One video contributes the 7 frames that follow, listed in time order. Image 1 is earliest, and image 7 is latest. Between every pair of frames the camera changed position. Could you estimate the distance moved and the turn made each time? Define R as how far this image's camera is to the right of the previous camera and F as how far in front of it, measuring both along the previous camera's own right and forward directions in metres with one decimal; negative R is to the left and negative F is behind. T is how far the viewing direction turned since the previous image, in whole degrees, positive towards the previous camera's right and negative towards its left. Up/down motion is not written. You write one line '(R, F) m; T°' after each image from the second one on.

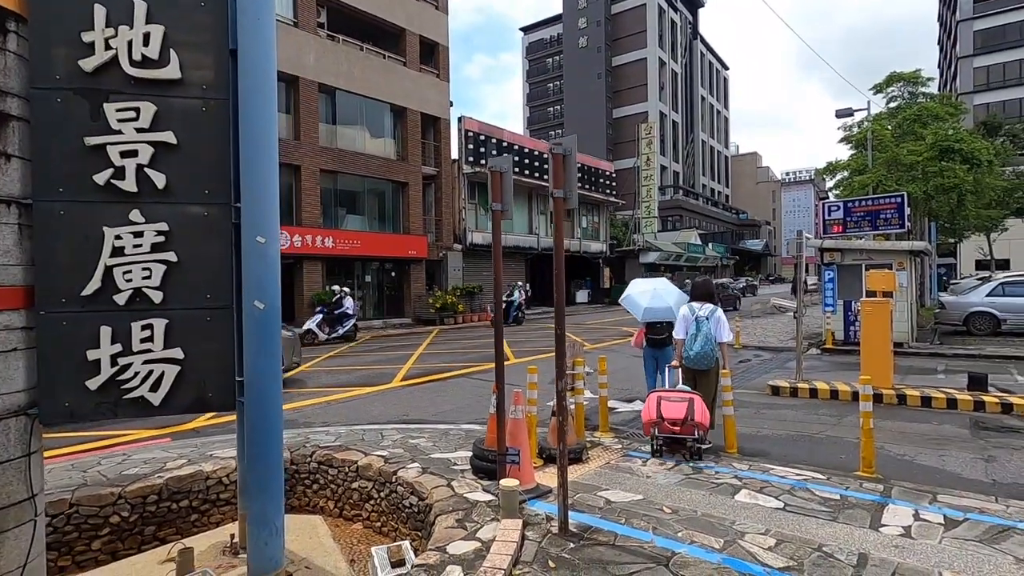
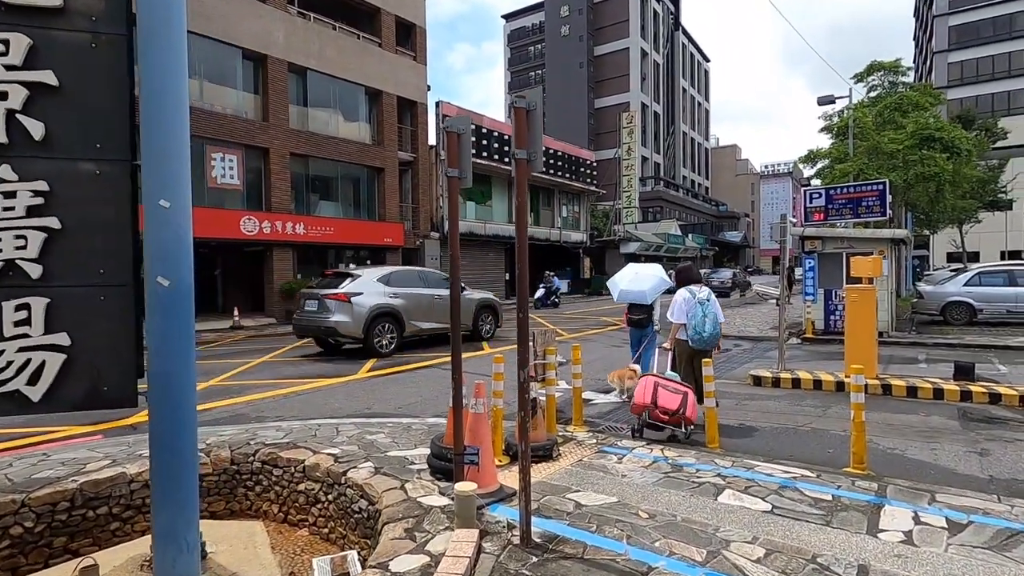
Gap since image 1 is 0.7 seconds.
(+0.2, +0.5) m; +2°
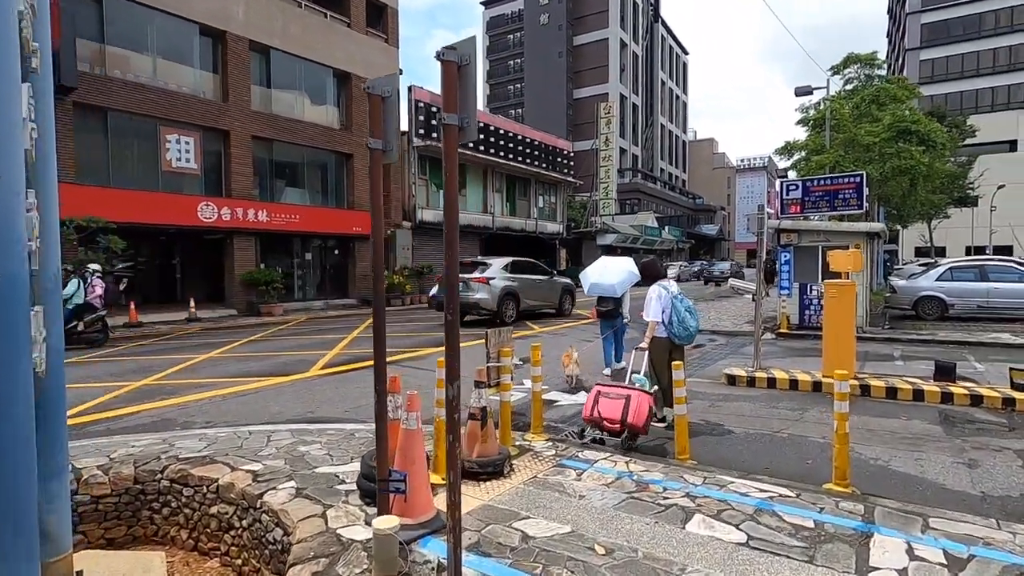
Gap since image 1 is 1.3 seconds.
(+0.2, +0.6) m; +2°
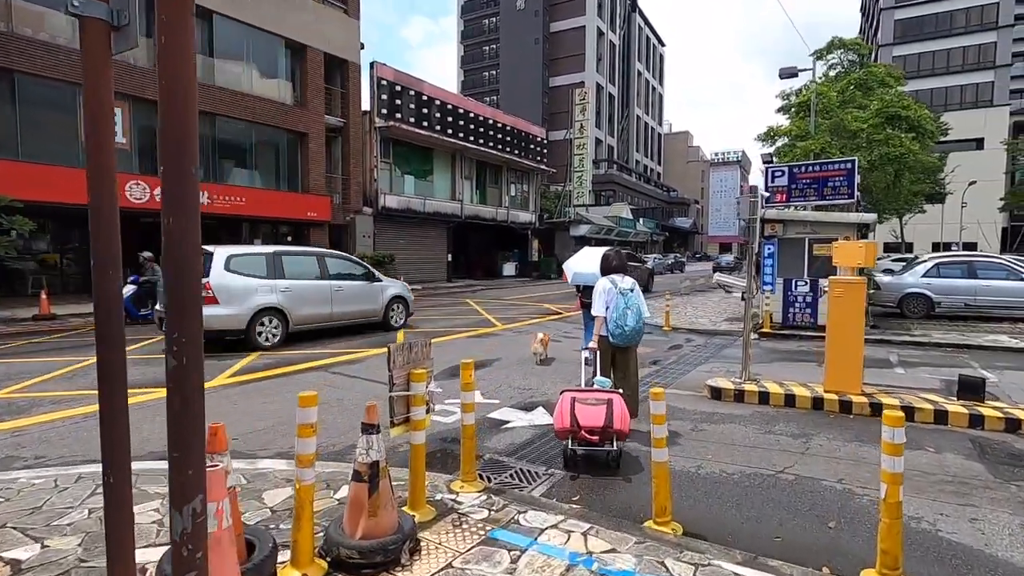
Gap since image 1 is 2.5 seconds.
(+0.4, +1.3) m; +3°
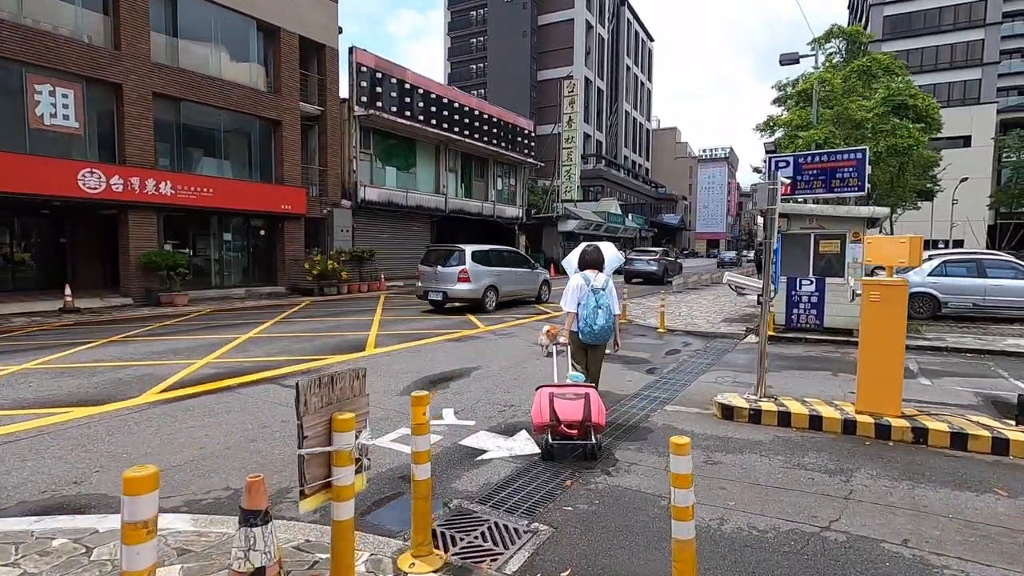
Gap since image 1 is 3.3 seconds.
(+0.1, +1.0) m; +1°
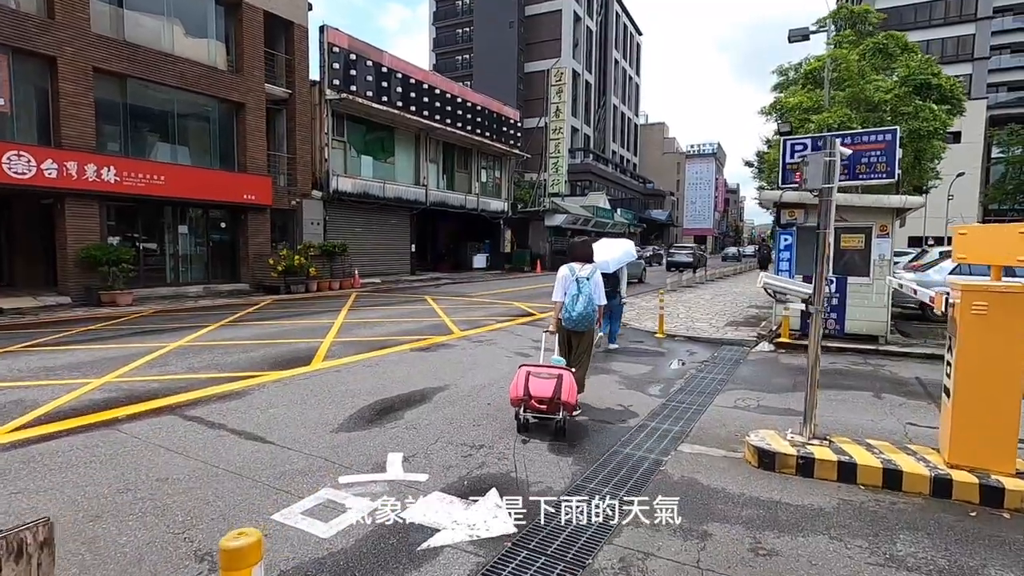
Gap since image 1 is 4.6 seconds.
(+0.2, +1.5) m; +1°
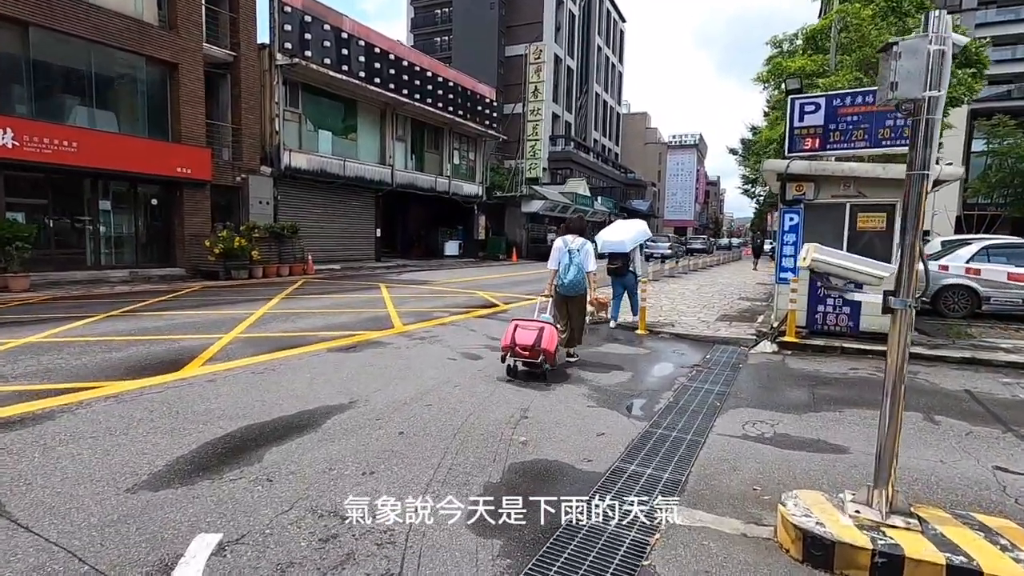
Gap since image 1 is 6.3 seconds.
(+0.5, +1.8) m; +2°
